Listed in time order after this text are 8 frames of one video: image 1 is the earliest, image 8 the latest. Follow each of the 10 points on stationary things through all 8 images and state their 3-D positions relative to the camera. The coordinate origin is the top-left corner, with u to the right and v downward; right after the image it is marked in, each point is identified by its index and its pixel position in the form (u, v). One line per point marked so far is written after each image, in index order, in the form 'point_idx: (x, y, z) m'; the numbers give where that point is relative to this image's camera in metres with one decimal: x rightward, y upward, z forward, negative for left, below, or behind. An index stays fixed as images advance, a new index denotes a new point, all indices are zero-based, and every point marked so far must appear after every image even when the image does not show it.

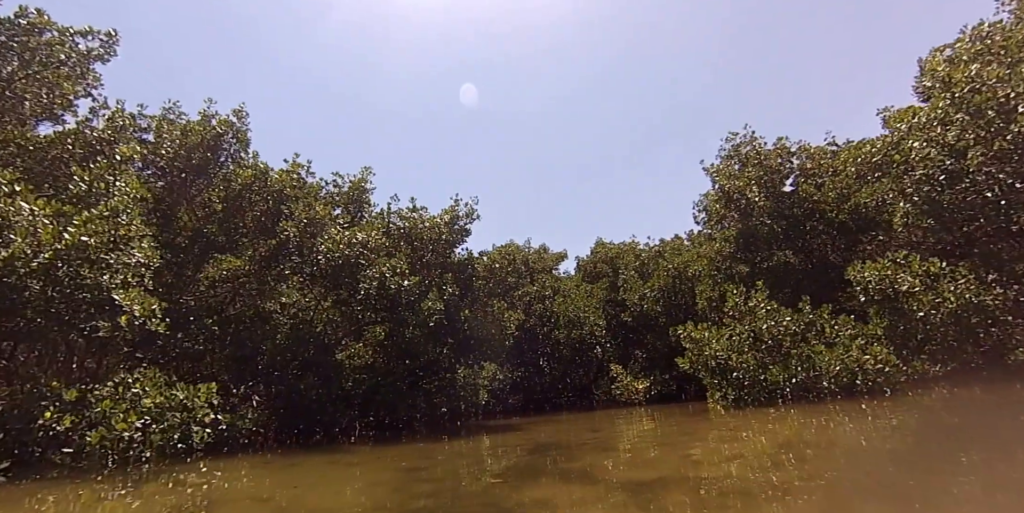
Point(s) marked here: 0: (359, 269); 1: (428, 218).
0: (-5.4, -0.4, +17.2) m
1: (-3.5, +1.6, +20.3) m
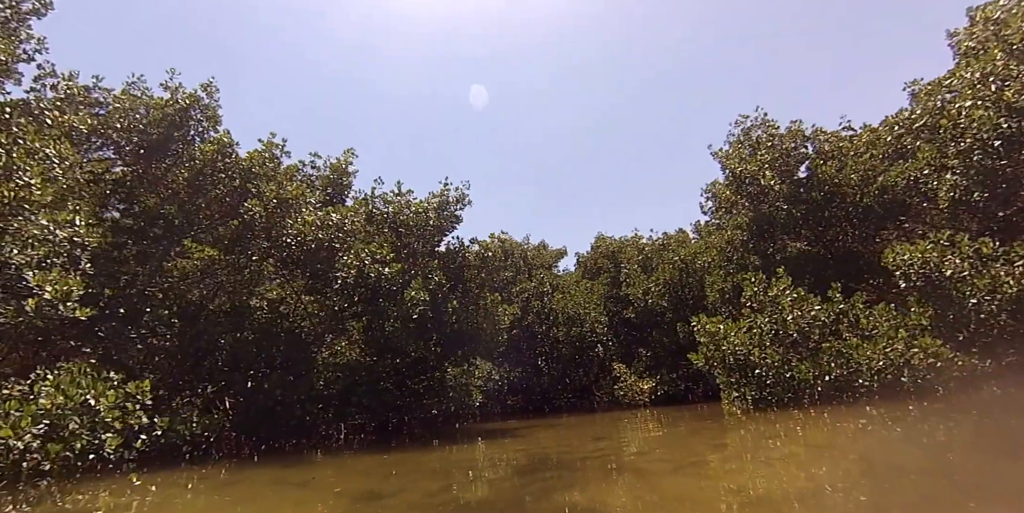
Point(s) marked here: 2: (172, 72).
0: (-5.6, 0.0, +15.5) m
1: (-3.7, +2.0, +18.6) m
2: (-11.1, +6.0, +16.0) m
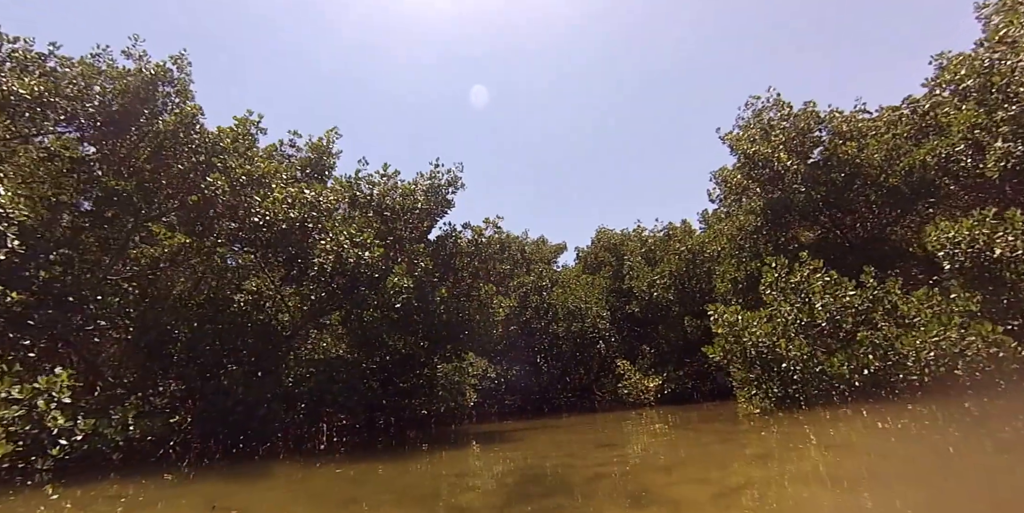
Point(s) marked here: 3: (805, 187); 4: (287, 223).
0: (-5.8, +0.5, +14.0) m
1: (-3.8, +2.5, +17.1) m
2: (-11.2, +6.5, +14.5) m
3: (+11.2, +2.6, +18.6) m
4: (-6.3, +1.0, +13.4) m
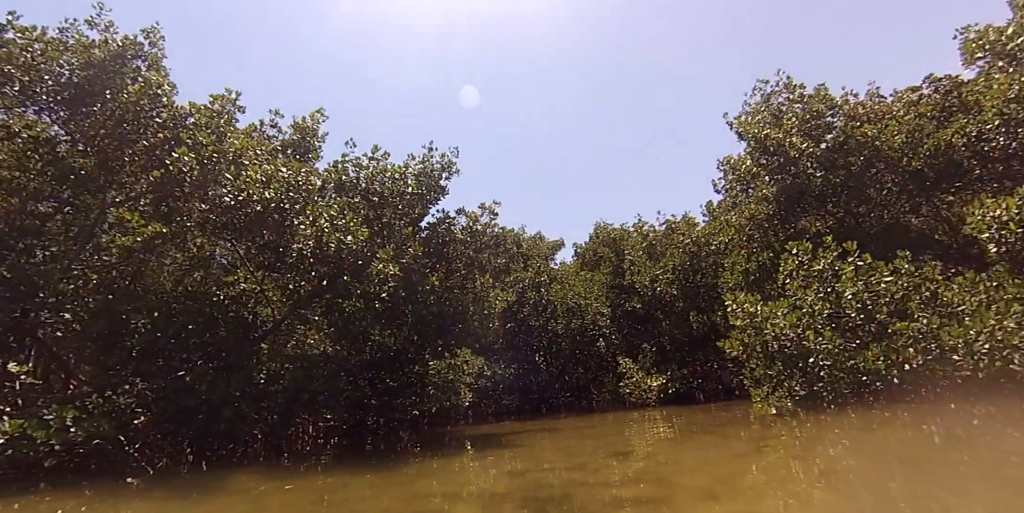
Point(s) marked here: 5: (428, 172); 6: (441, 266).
0: (-5.8, +0.9, +12.7) m
1: (-3.9, +2.9, +15.9) m
2: (-11.3, +6.9, +13.2) m
3: (+11.1, +3.0, +17.5) m
4: (-6.3, +1.3, +12.2) m
5: (-2.8, +2.8, +16.1) m
6: (-2.3, -0.3, +15.5) m
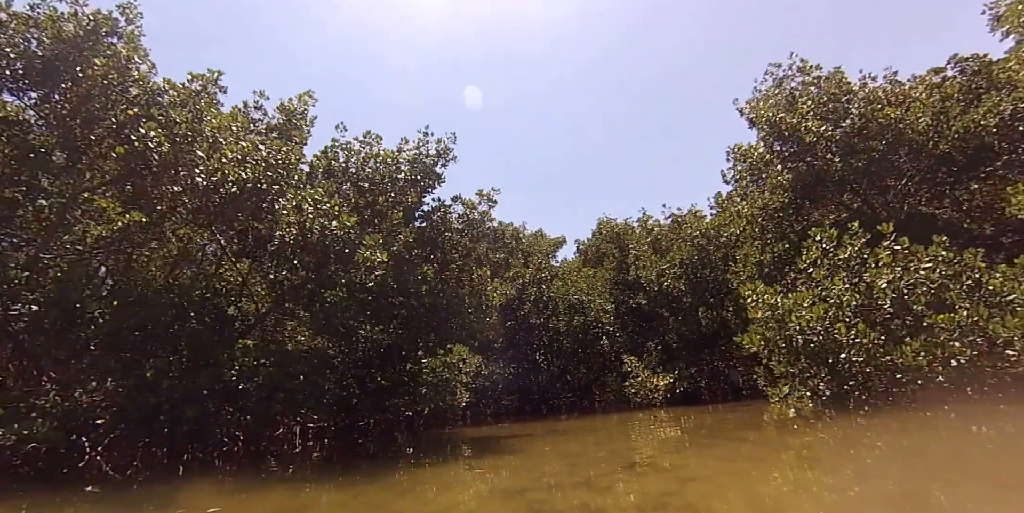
0: (-5.9, +1.2, +11.7) m
1: (-3.9, +3.2, +14.9) m
2: (-11.3, +7.2, +12.3) m
3: (+11.1, +3.3, +16.5) m
4: (-6.3, +1.7, +11.2) m
5: (-2.8, +3.1, +15.1) m
6: (-2.3, 0.0, +14.5) m
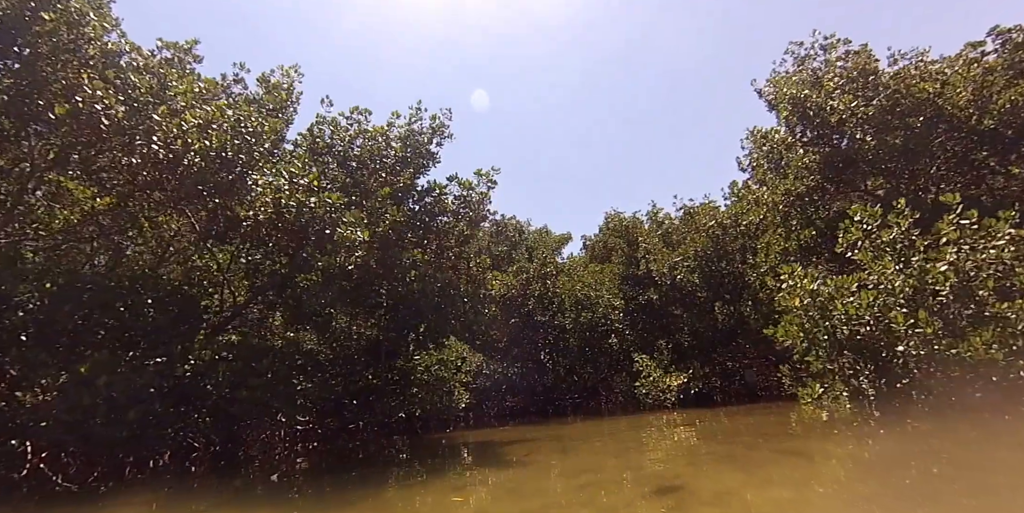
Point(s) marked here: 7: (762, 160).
0: (-5.8, +1.6, +10.5) m
1: (-3.9, +3.6, +13.6) m
2: (-11.3, +7.6, +11.1) m
3: (+11.1, +3.7, +15.0) m
4: (-6.3, +2.0, +9.9) m
5: (-2.8, +3.5, +13.8) m
6: (-2.2, +0.4, +13.2) m
7: (+9.9, +3.9, +19.2) m
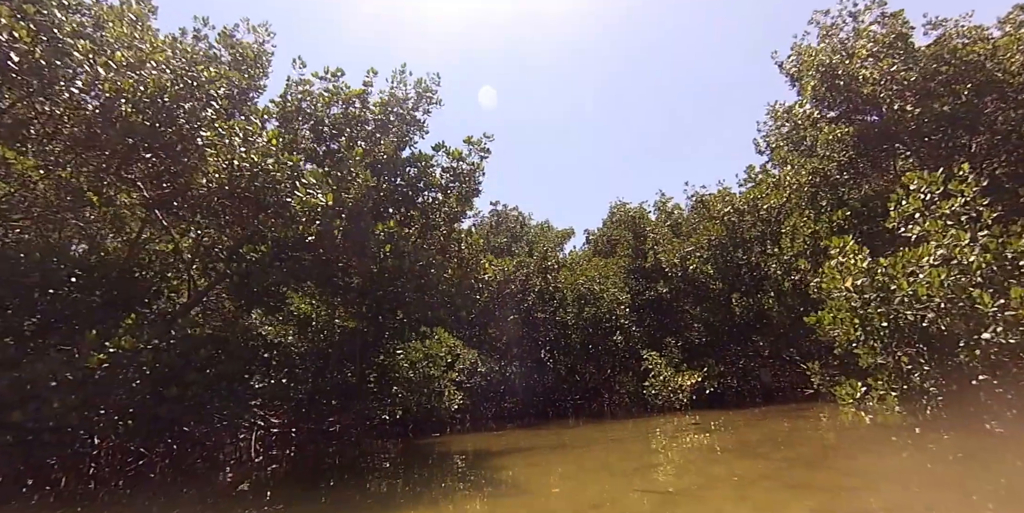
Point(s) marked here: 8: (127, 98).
0: (-6.0, +2.1, +8.9) m
1: (-4.0, +4.1, +12.0) m
2: (-11.4, +8.1, +9.5) m
3: (+11.1, +4.1, +13.4) m
4: (-6.4, +2.5, +8.3) m
5: (-2.9, +4.0, +12.2) m
6: (-2.3, +0.9, +11.6) m
7: (+9.8, +4.3, +17.6) m
8: (-6.5, +2.6, +8.4) m
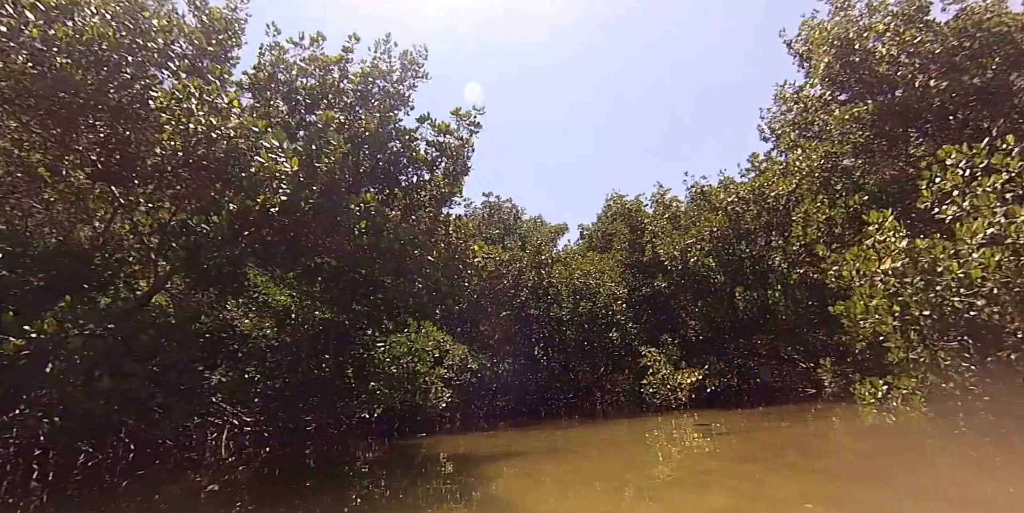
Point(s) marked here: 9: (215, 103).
0: (-6.1, +2.5, +7.8) m
1: (-4.1, +4.4, +11.0) m
2: (-11.4, +8.5, +8.4) m
3: (+10.9, +4.4, +12.6) m
4: (-6.5, +2.9, +7.3) m
5: (-3.0, +4.3, +11.2) m
6: (-2.5, +1.2, +10.6) m
7: (+9.6, +4.6, +16.7) m
8: (-6.6, +3.0, +7.3) m
9: (-4.9, +2.5, +8.3) m
